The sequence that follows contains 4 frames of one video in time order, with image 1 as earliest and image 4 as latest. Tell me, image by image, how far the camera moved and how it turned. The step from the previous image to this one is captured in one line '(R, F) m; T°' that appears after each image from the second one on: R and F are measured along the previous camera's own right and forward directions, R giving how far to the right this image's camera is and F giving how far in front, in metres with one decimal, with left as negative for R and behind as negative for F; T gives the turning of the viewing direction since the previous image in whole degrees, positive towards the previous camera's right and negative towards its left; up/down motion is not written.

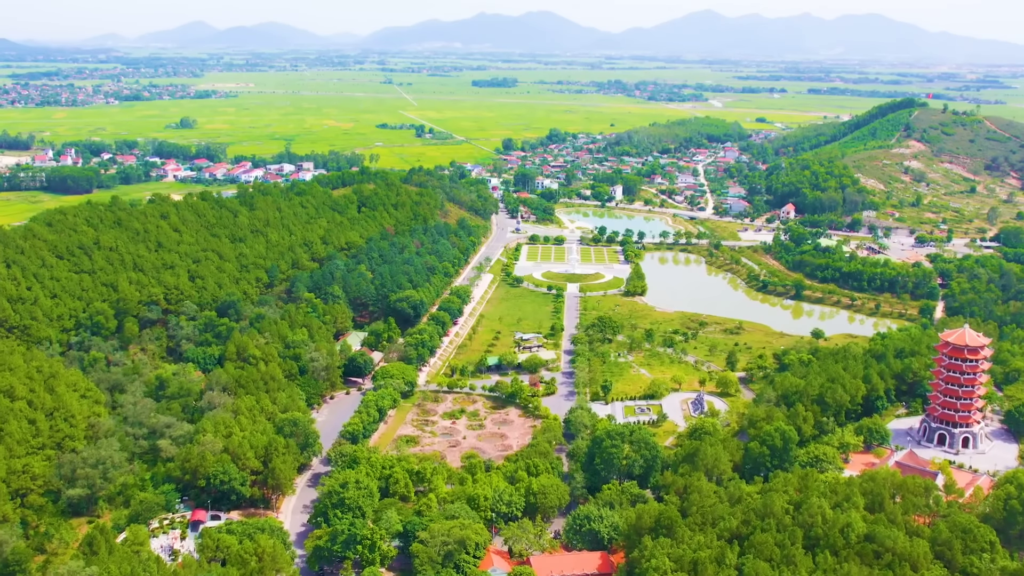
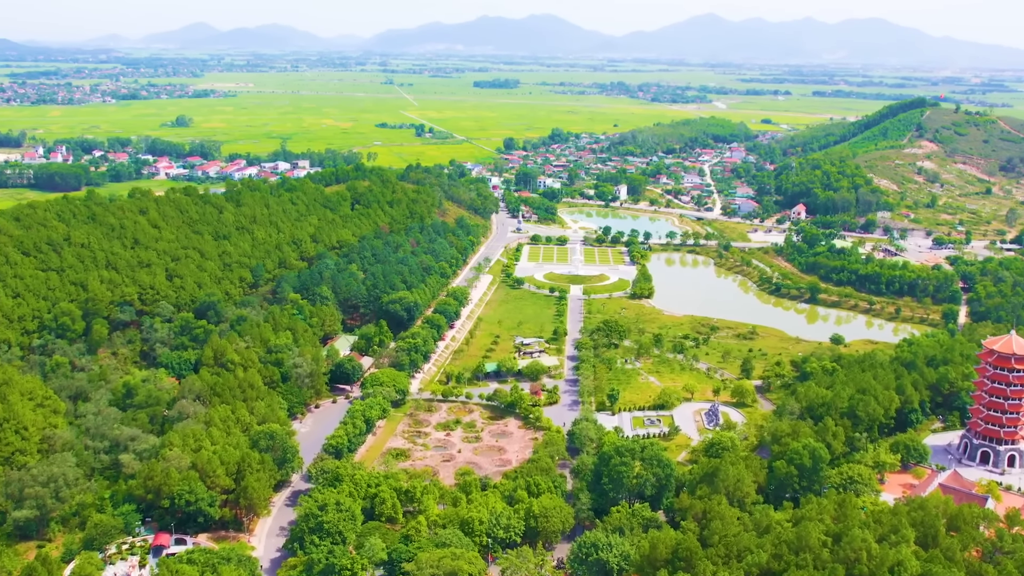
(+0.1, +2.9) m; 0°
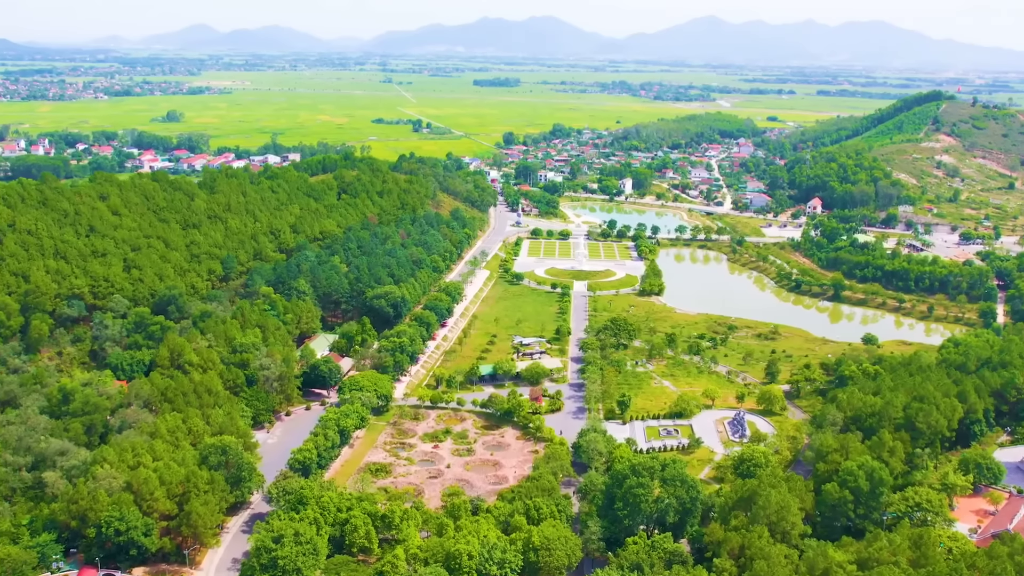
(+0.1, +4.4) m; 0°
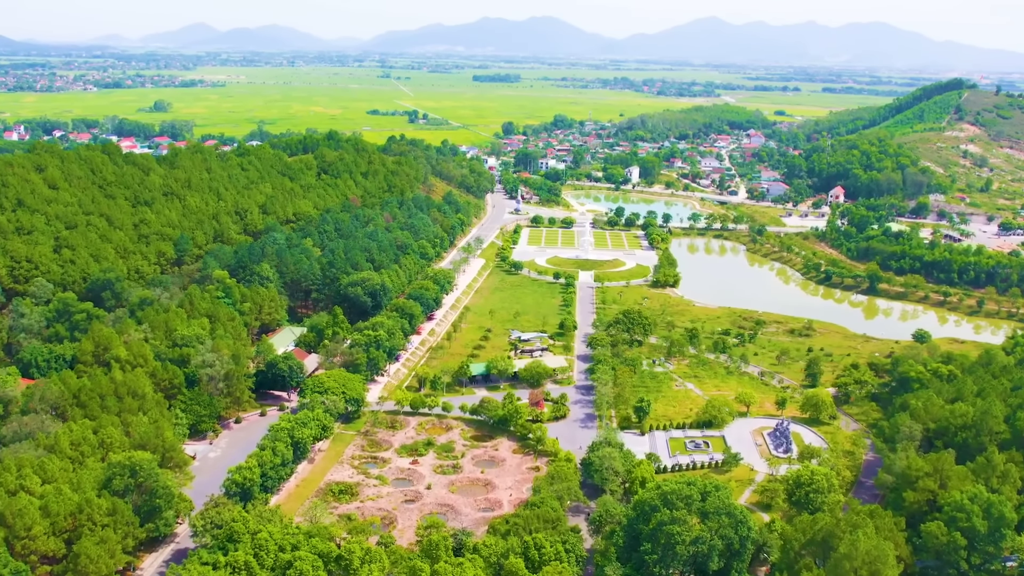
(+0.1, +5.5) m; 0°
